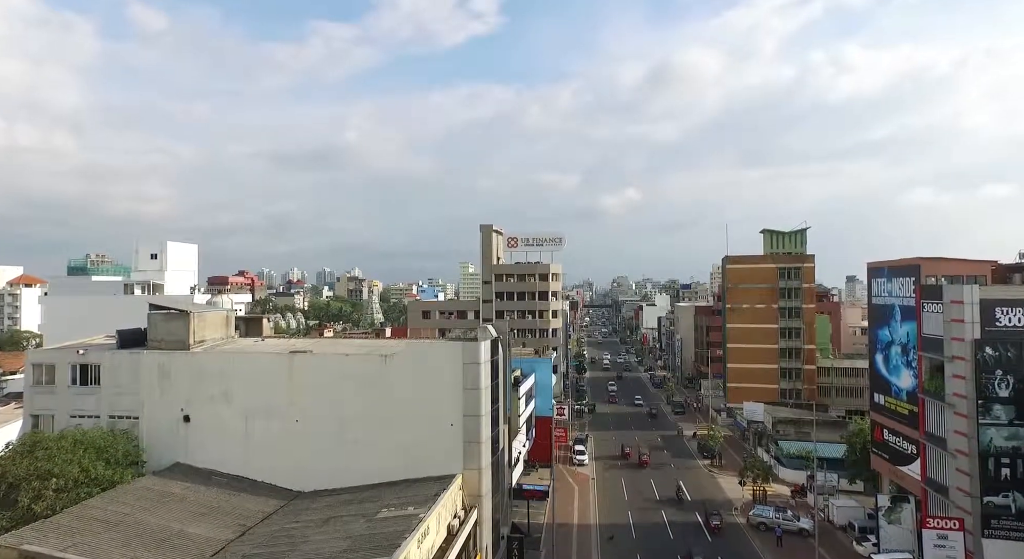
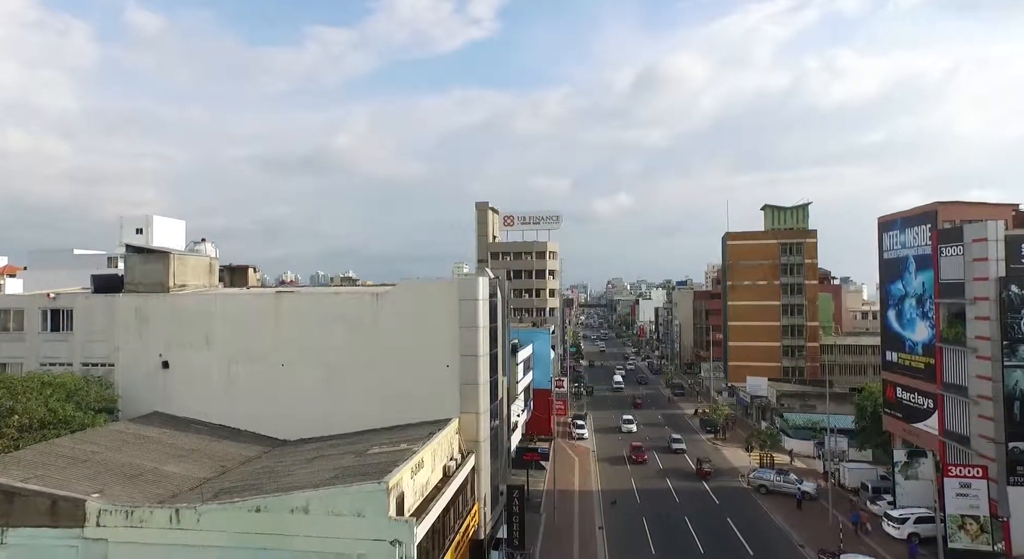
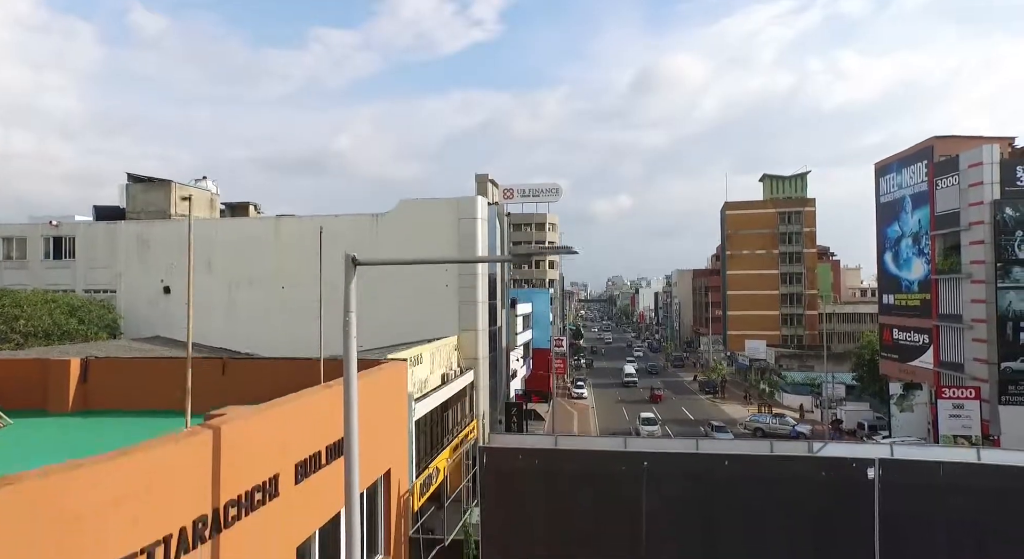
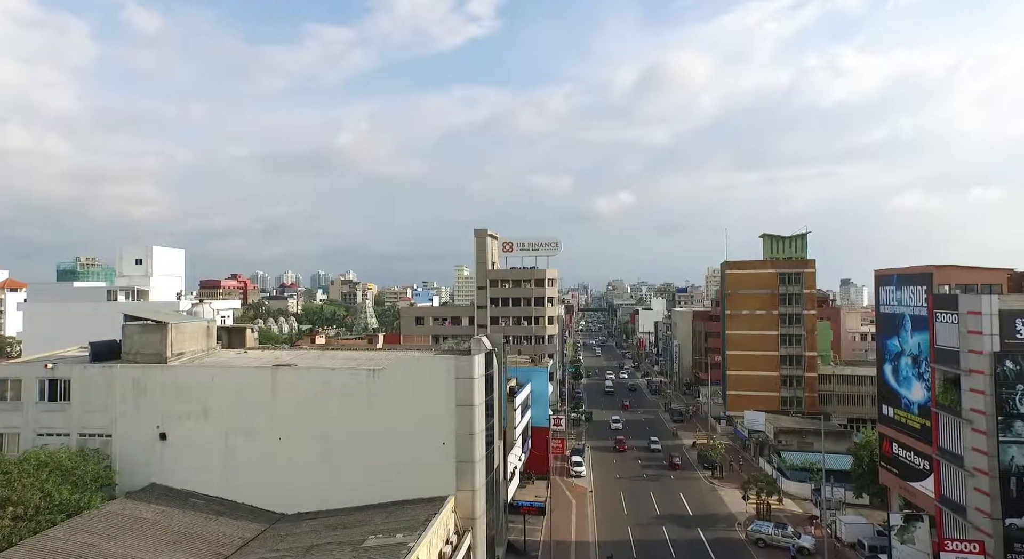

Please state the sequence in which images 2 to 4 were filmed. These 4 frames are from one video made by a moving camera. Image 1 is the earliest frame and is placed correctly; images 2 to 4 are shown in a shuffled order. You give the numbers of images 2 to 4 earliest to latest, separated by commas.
4, 2, 3
